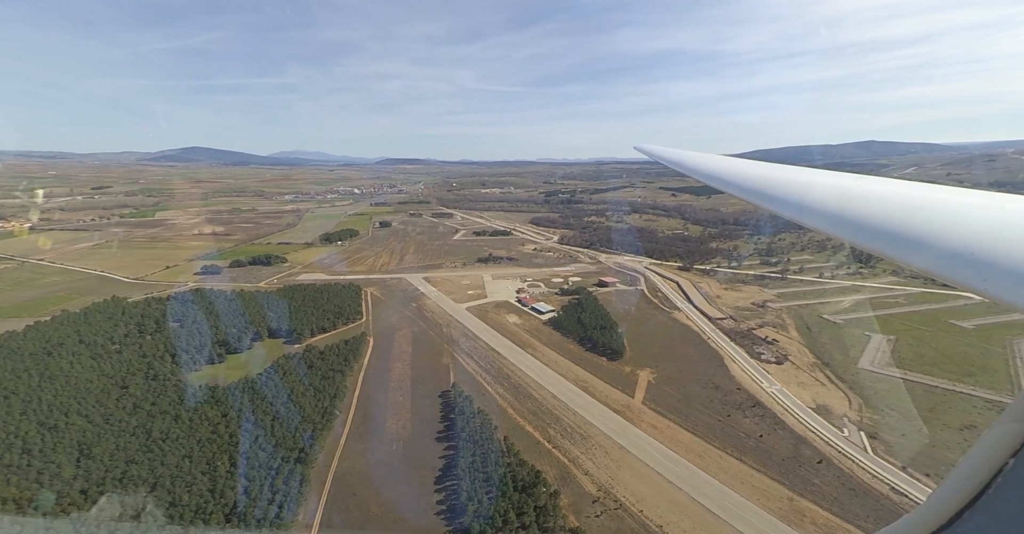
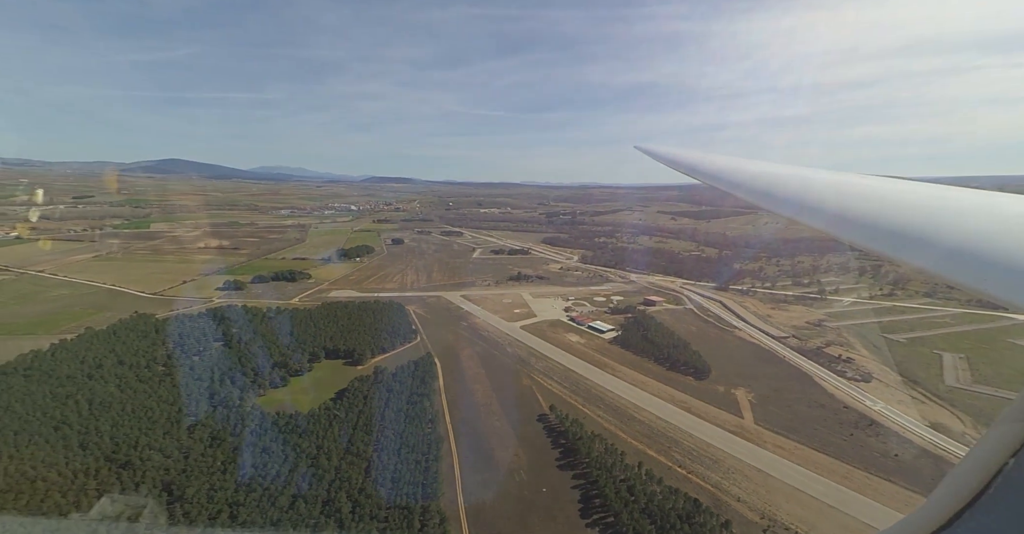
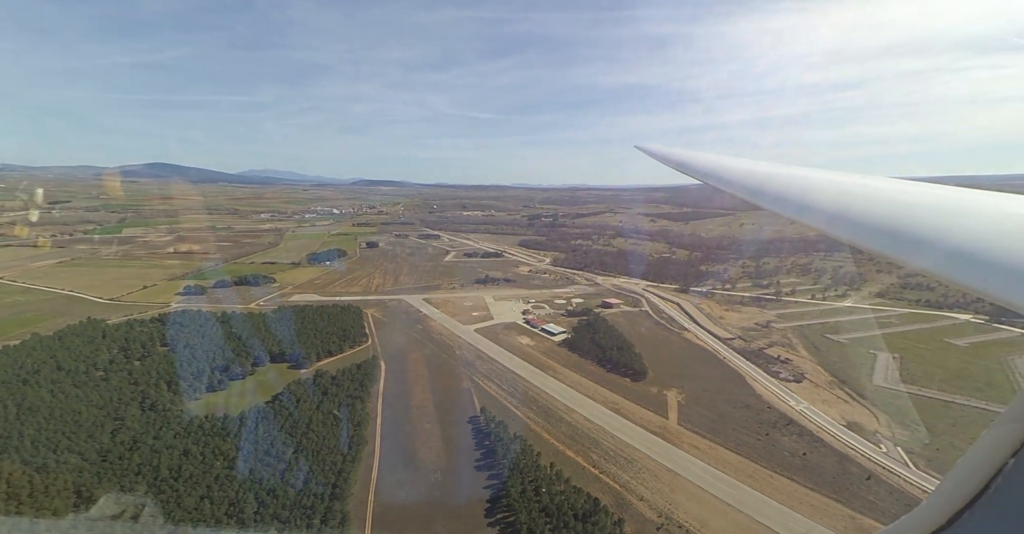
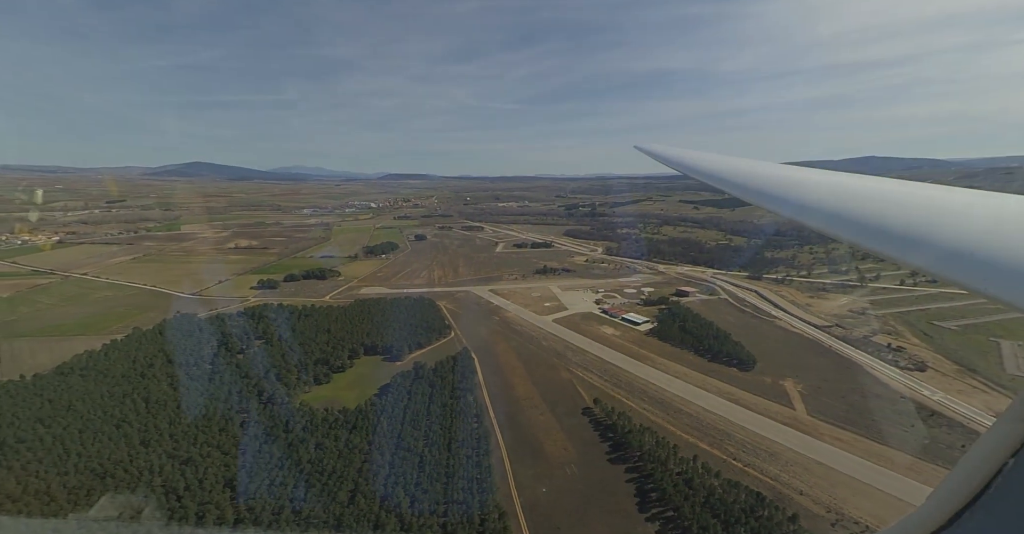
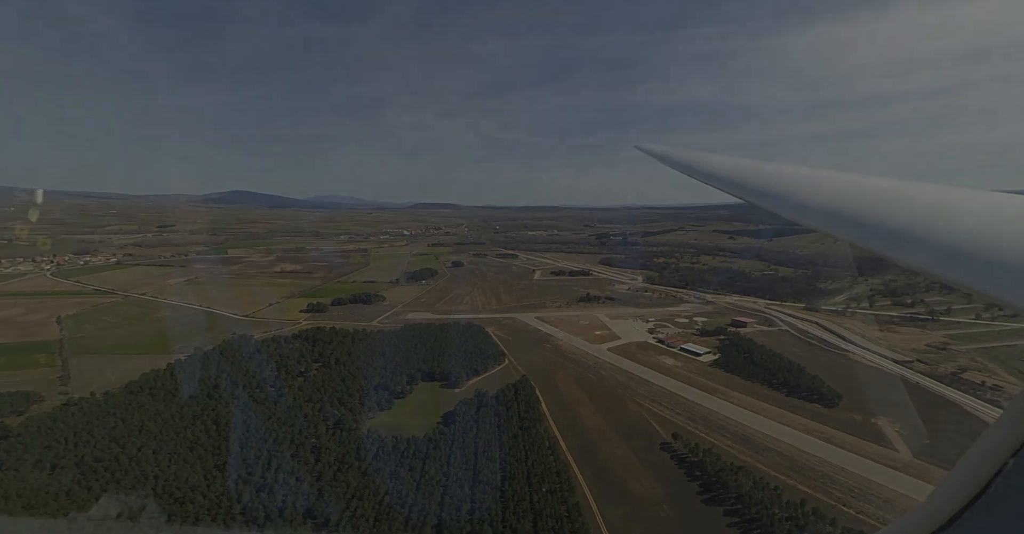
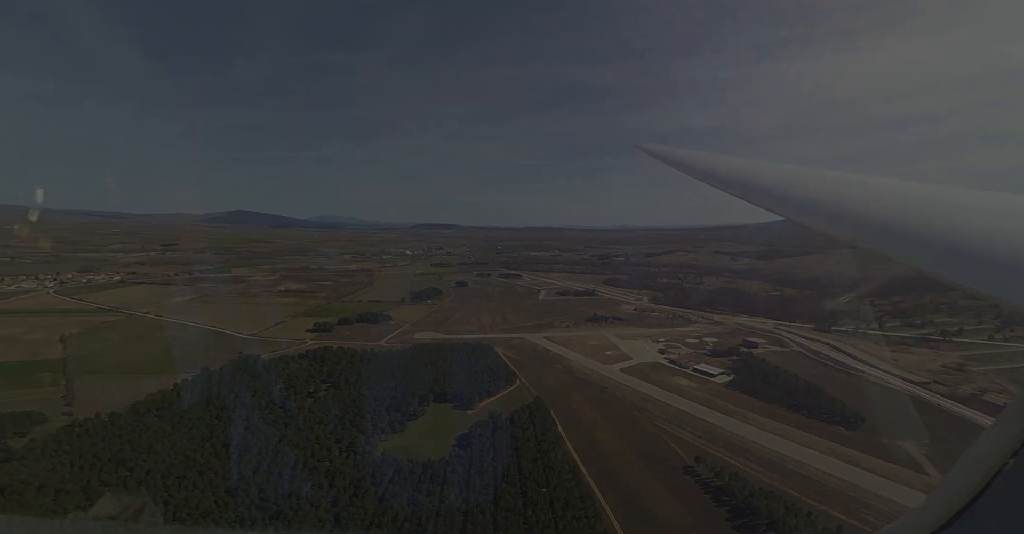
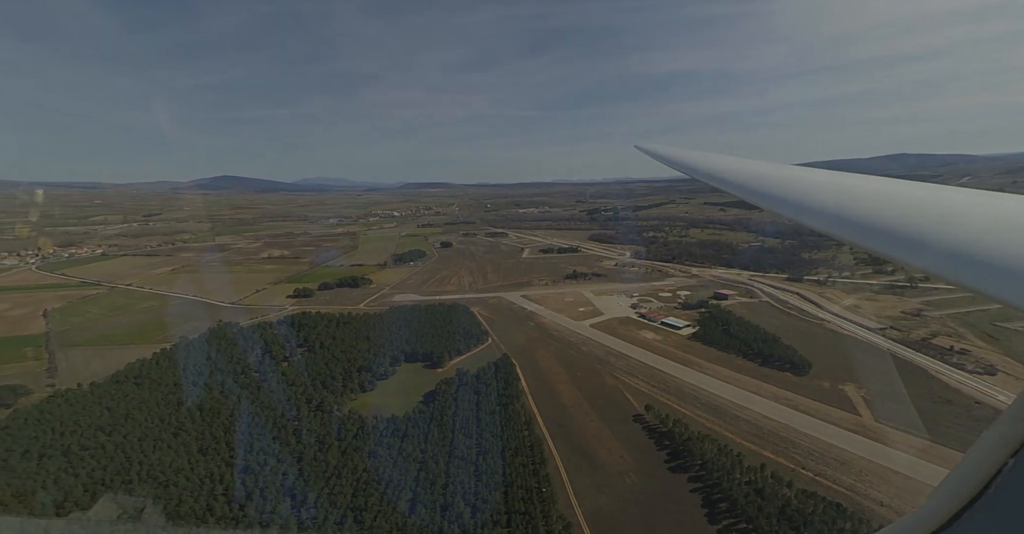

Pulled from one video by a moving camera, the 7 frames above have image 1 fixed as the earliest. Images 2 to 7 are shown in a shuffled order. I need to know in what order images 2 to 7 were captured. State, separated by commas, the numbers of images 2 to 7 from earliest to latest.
3, 2, 4, 7, 5, 6
